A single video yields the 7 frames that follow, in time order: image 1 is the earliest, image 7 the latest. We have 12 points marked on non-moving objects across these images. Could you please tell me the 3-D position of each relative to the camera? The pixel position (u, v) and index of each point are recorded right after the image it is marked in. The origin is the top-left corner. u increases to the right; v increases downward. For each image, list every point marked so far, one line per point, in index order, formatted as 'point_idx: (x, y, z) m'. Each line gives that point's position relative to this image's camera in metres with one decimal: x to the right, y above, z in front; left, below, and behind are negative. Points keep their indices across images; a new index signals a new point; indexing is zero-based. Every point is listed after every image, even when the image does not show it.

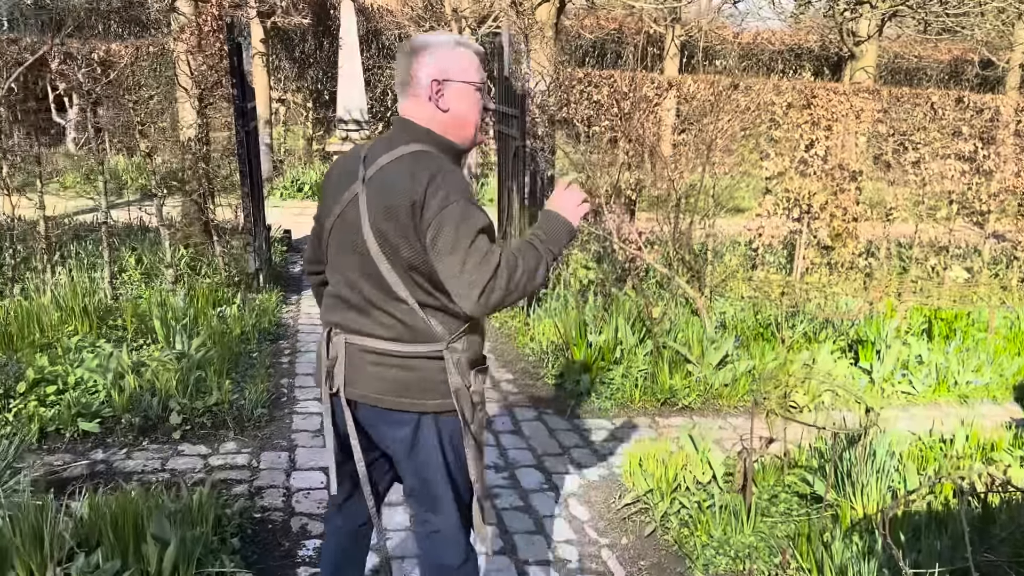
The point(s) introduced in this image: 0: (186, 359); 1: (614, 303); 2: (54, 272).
0: (-1.7, -0.4, +4.4) m
1: (+0.6, -0.1, +5.3) m
2: (-3.0, +0.1, +5.6) m
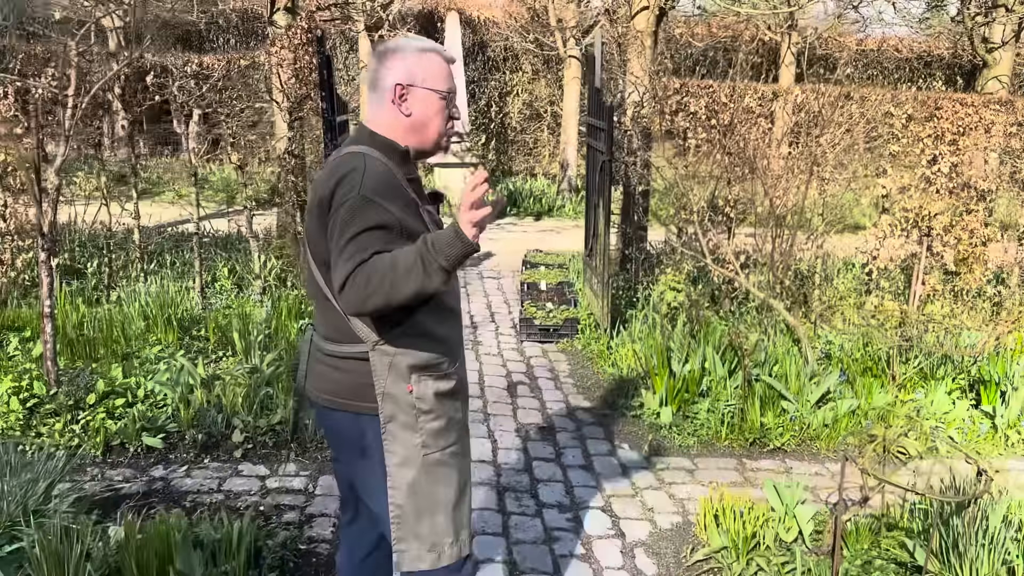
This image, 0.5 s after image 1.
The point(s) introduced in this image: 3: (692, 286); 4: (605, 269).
0: (-1.3, -0.4, +4.3) m
1: (+1.1, -0.2, +5.0) m
2: (-2.4, 0.0, +5.7) m
3: (+1.2, 0.0, +6.0) m
4: (+0.6, +0.1, +5.4) m
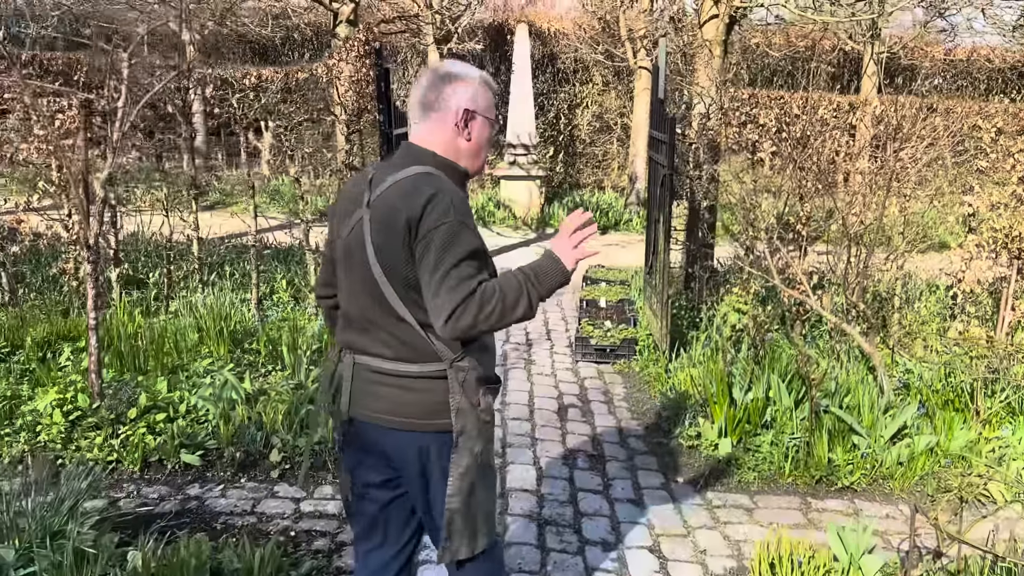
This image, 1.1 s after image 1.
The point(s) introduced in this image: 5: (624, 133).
0: (-1.0, -0.5, +4.2) m
1: (+1.4, -0.4, +4.7) m
2: (-2.1, 0.0, +5.7) m
3: (+1.6, -0.1, +5.7) m
4: (+0.9, 0.0, +5.2) m
5: (+1.7, +2.4, +13.1) m
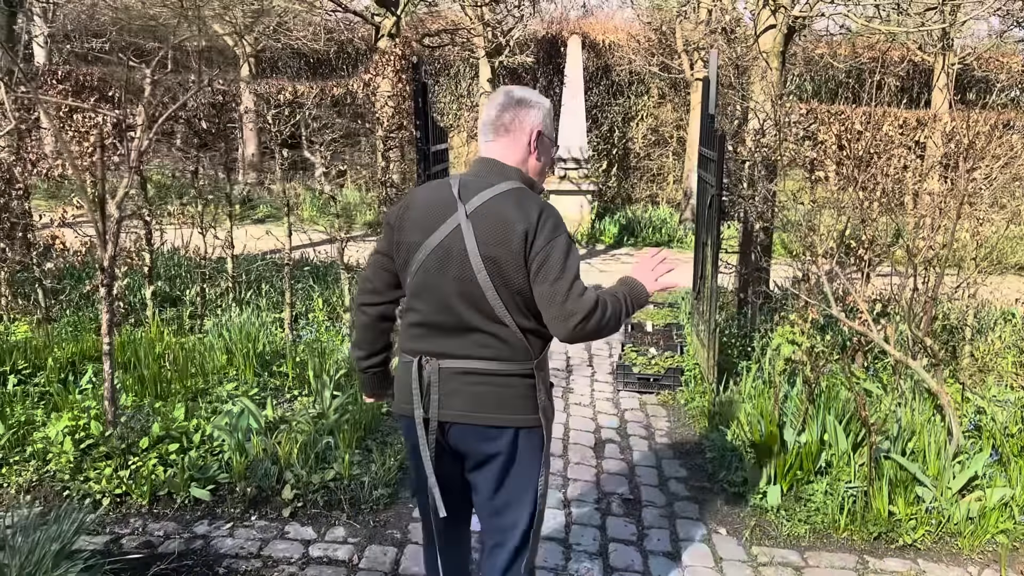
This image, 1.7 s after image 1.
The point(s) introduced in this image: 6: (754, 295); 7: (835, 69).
0: (-0.9, -0.6, +4.0) m
1: (+1.6, -0.5, +4.3) m
2: (-1.8, -0.2, +5.6) m
3: (+1.9, -0.3, +5.3) m
4: (+1.1, -0.2, +4.8) m
5: (+2.5, +2.1, +12.8) m
6: (+1.6, 0.0, +5.6) m
7: (+2.9, +2.0, +7.8) m
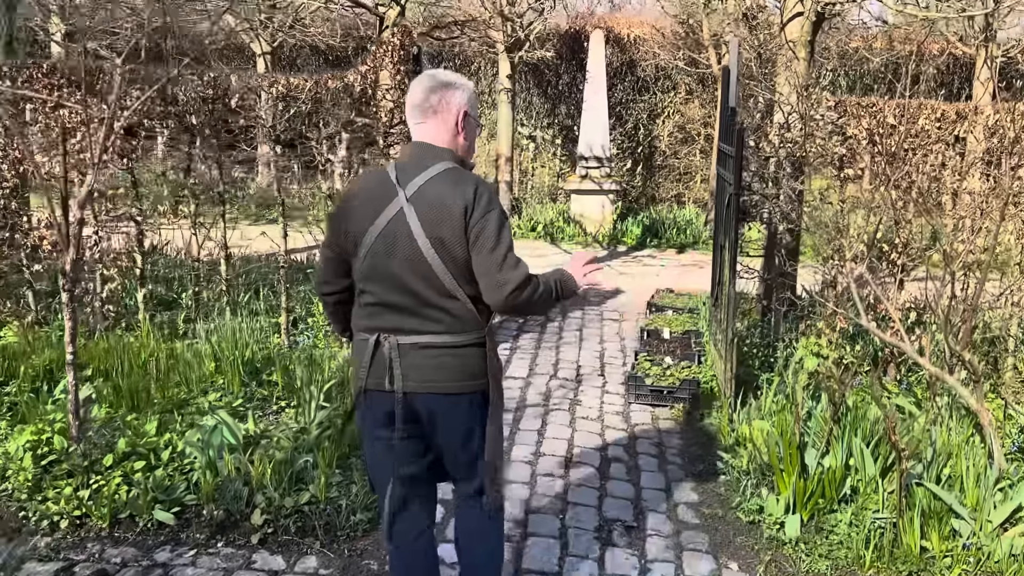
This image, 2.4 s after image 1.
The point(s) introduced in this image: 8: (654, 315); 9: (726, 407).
0: (-0.9, -0.6, +3.8) m
1: (+1.6, -0.6, +3.9) m
2: (-1.8, -0.2, +5.4) m
3: (+1.9, -0.3, +5.0) m
4: (+1.1, -0.2, +4.5) m
5: (+2.8, +2.1, +12.3) m
6: (+1.6, -0.1, +5.2) m
7: (+3.1, +2.0, +7.4) m
8: (+1.1, -0.2, +6.4) m
9: (+1.1, -0.6, +4.5) m
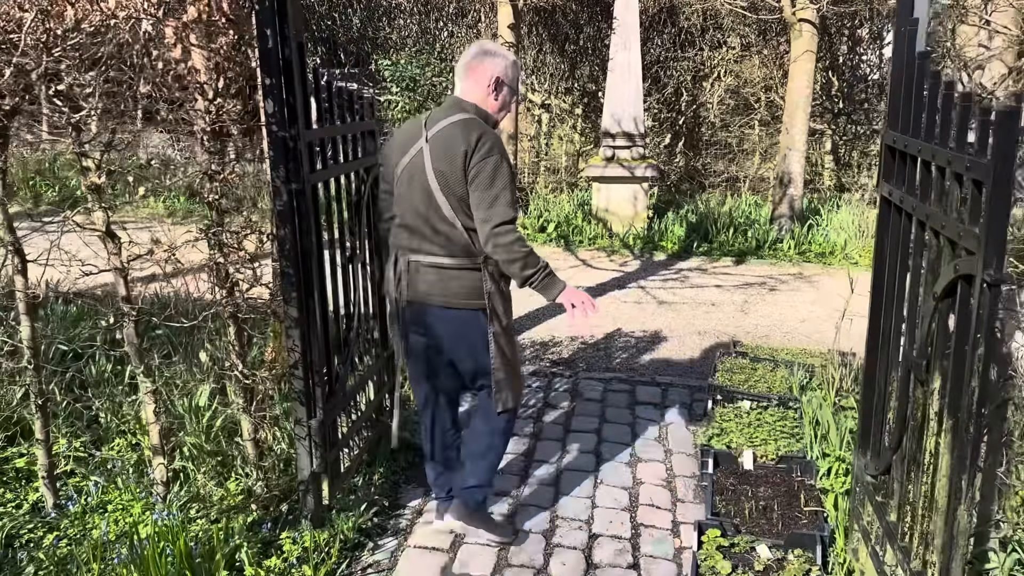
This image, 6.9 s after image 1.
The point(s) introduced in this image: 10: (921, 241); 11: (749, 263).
0: (-1.1, -1.1, +1.3) m
1: (+1.4, -1.0, +1.4) m
2: (-1.9, -0.6, +2.9) m
3: (+1.7, -0.8, +2.4) m
4: (+0.9, -0.6, +1.9) m
5: (+2.9, +2.0, +9.6) m
6: (+1.4, -0.5, +2.6) m
7: (+3.0, +1.6, +4.7) m
8: (+0.9, -0.6, +3.9) m
9: (+0.9, -1.0, +1.9) m
10: (+0.9, +0.1, +2.0) m
11: (+2.1, +0.2, +7.6) m
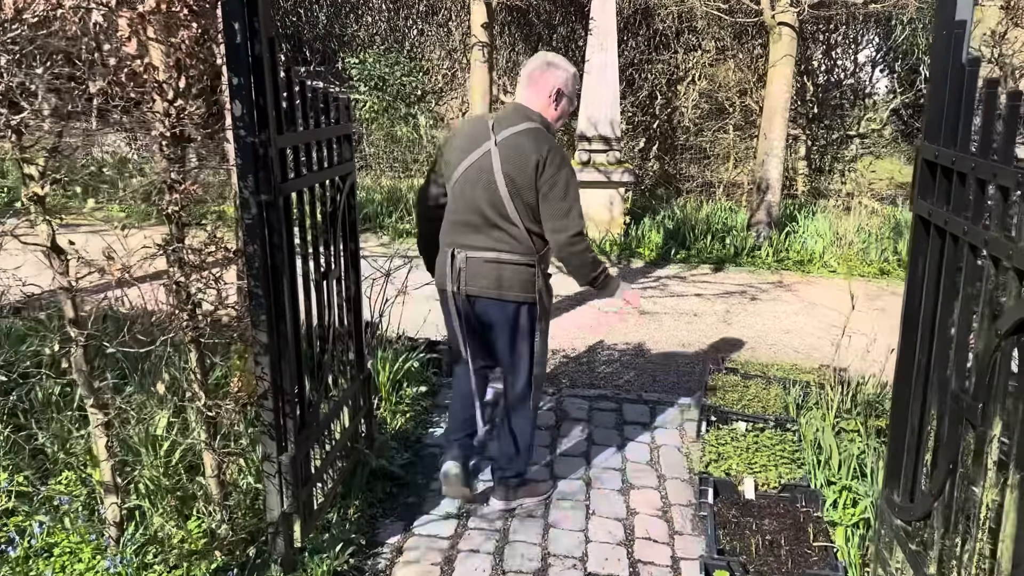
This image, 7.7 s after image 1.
0: (-1.1, -1.2, +1.0) m
1: (+1.4, -1.1, +1.2) m
2: (-1.9, -0.6, +2.6) m
3: (+1.7, -0.8, +2.2) m
4: (+1.0, -0.7, +1.7) m
5: (+2.6, +1.9, +9.5) m
6: (+1.4, -0.5, +2.5) m
7: (+2.9, +1.6, +4.6) m
8: (+0.9, -0.6, +3.7) m
9: (+0.9, -1.1, +1.7) m
10: (+0.9, 0.0, +1.8) m
11: (+1.9, +0.2, +7.5) m
